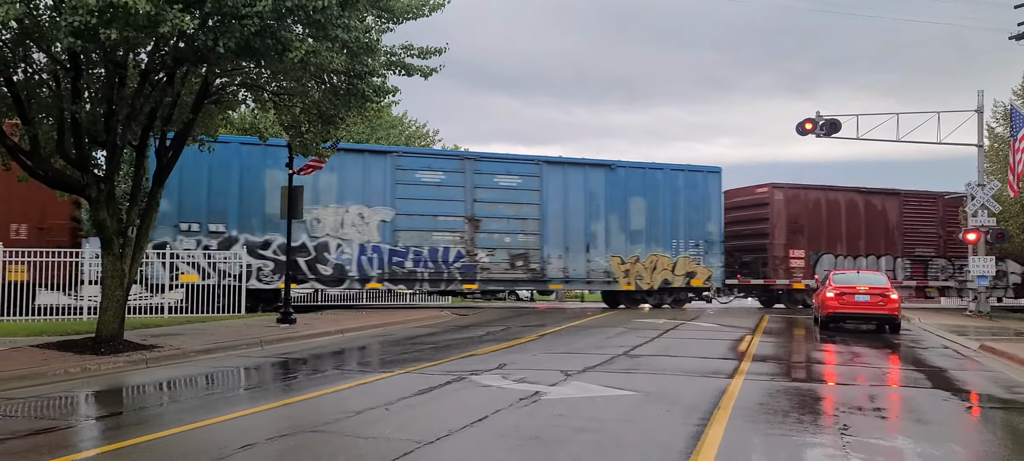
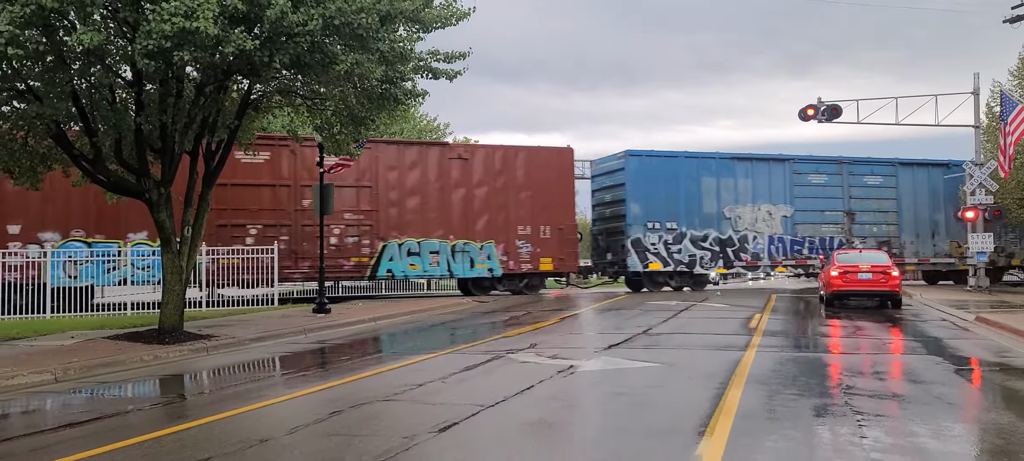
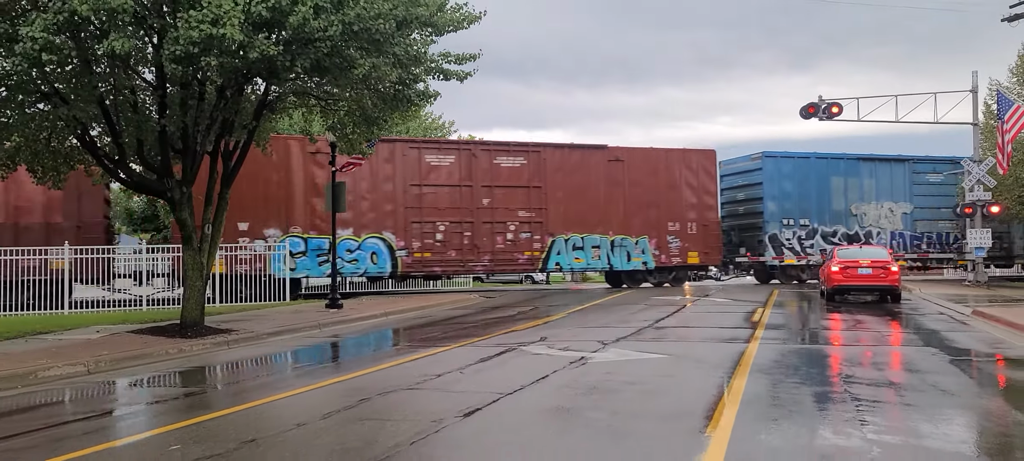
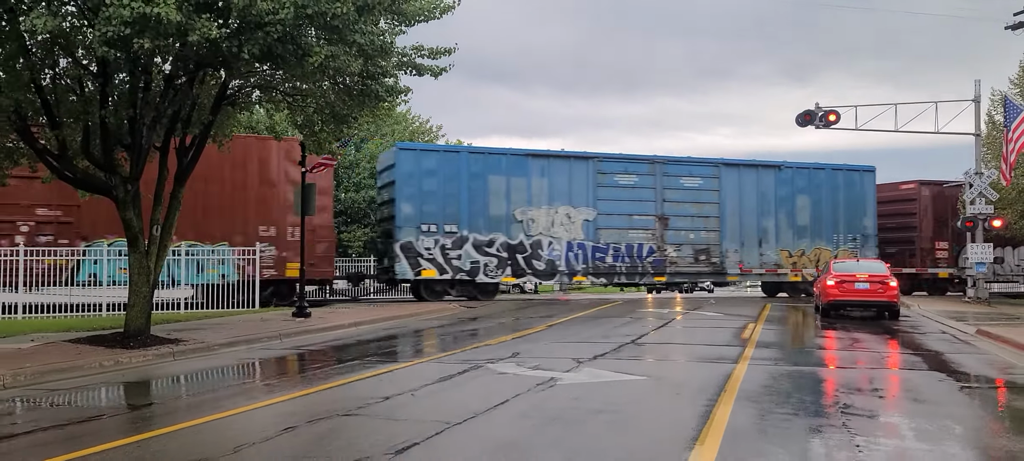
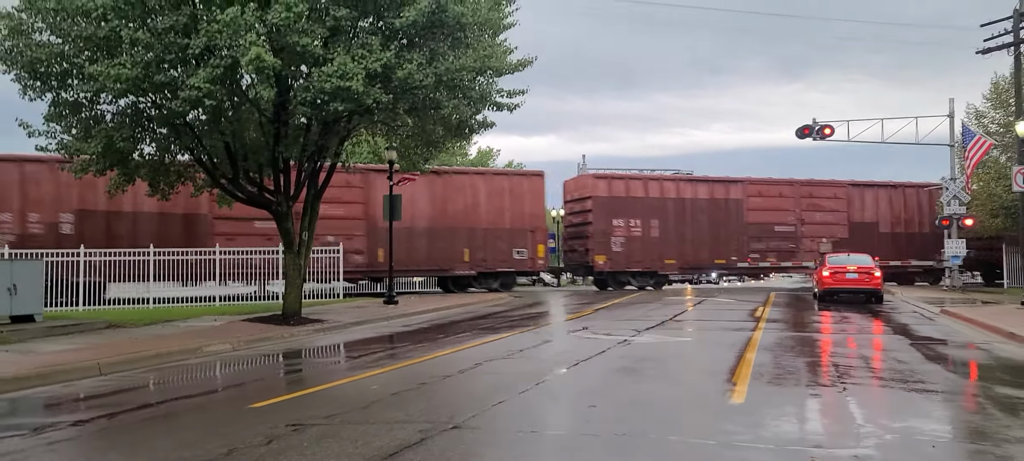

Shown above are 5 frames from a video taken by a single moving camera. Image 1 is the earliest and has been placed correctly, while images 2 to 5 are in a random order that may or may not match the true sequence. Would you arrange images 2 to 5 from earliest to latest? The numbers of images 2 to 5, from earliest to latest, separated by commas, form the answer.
4, 2, 3, 5
